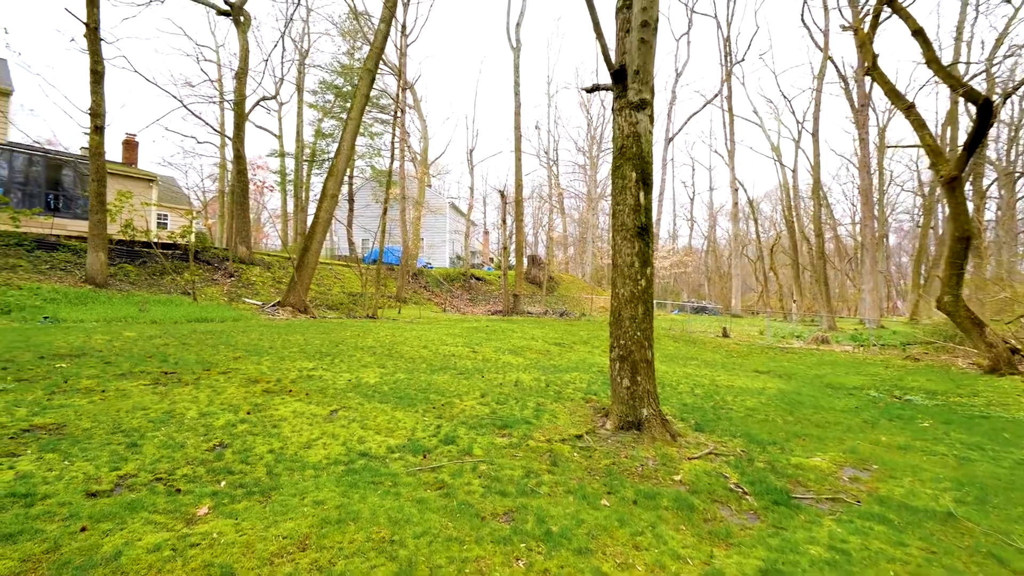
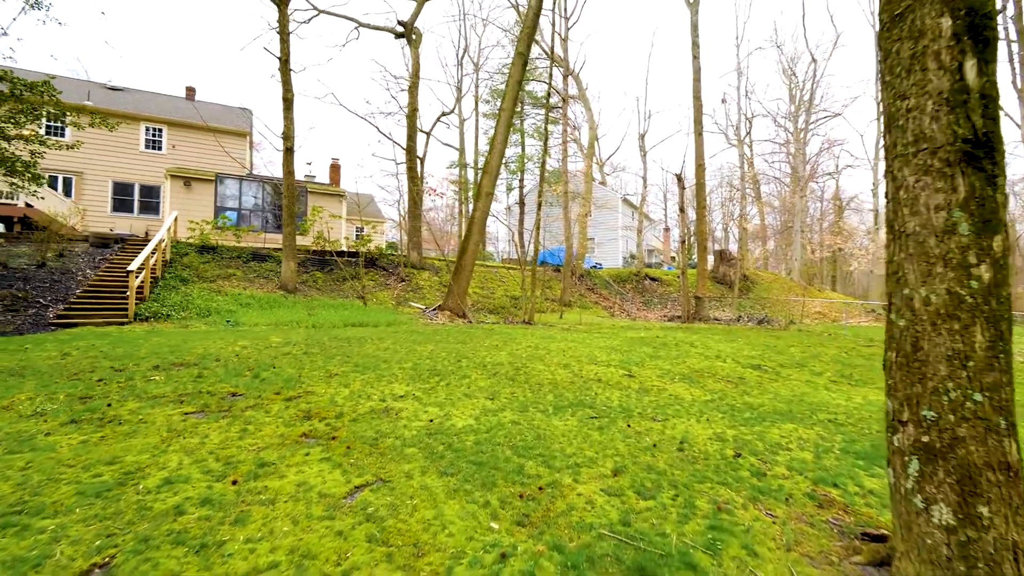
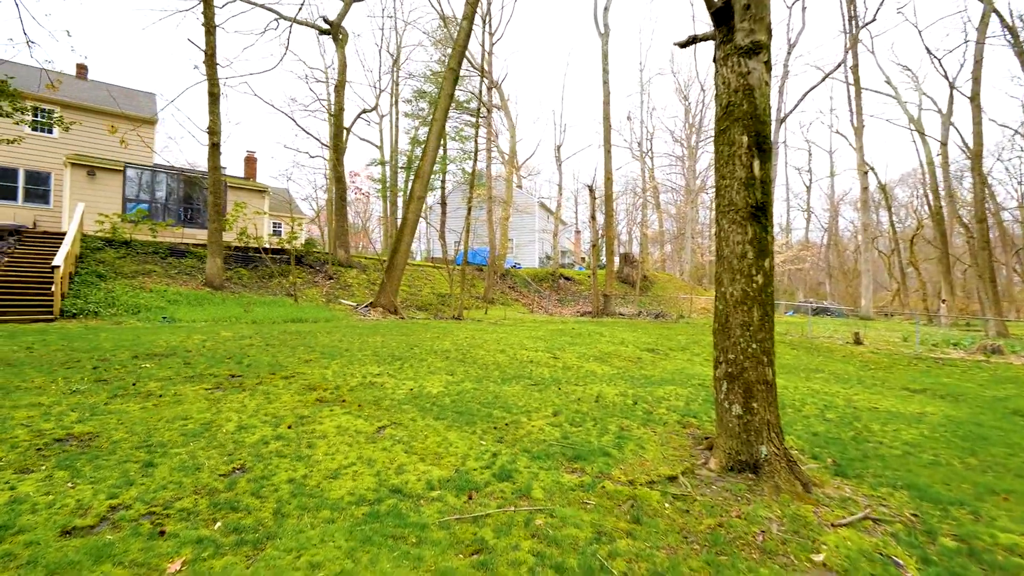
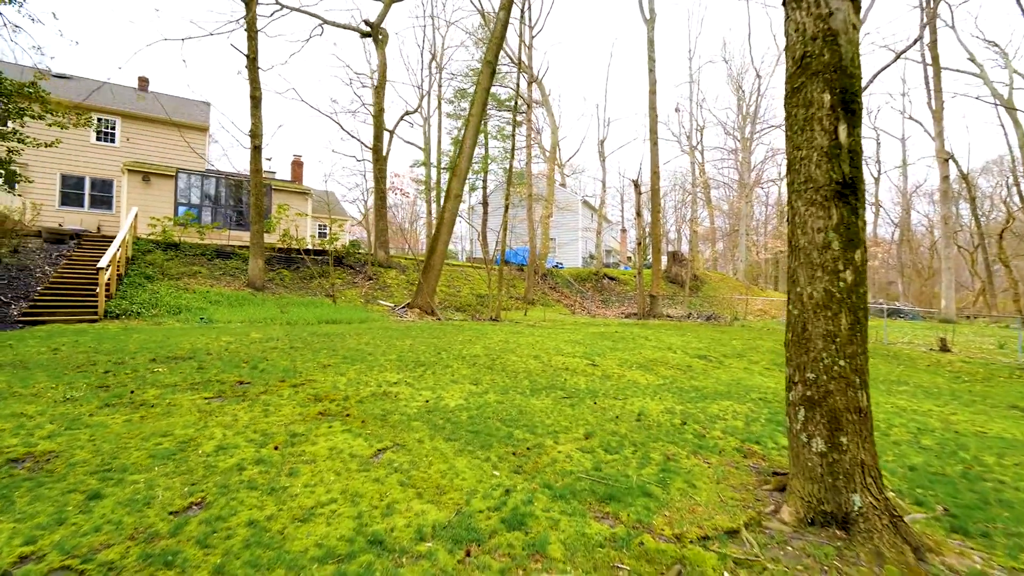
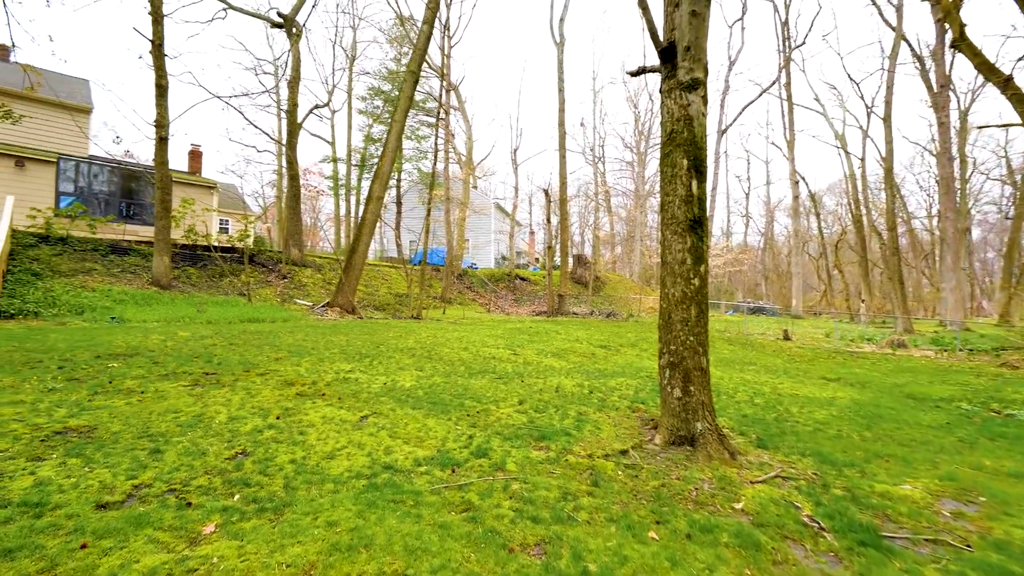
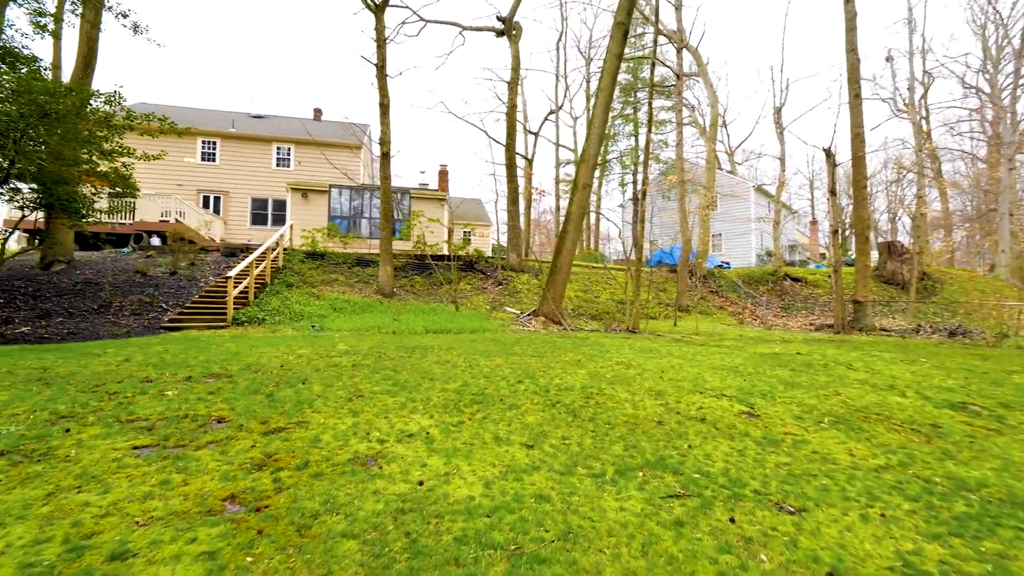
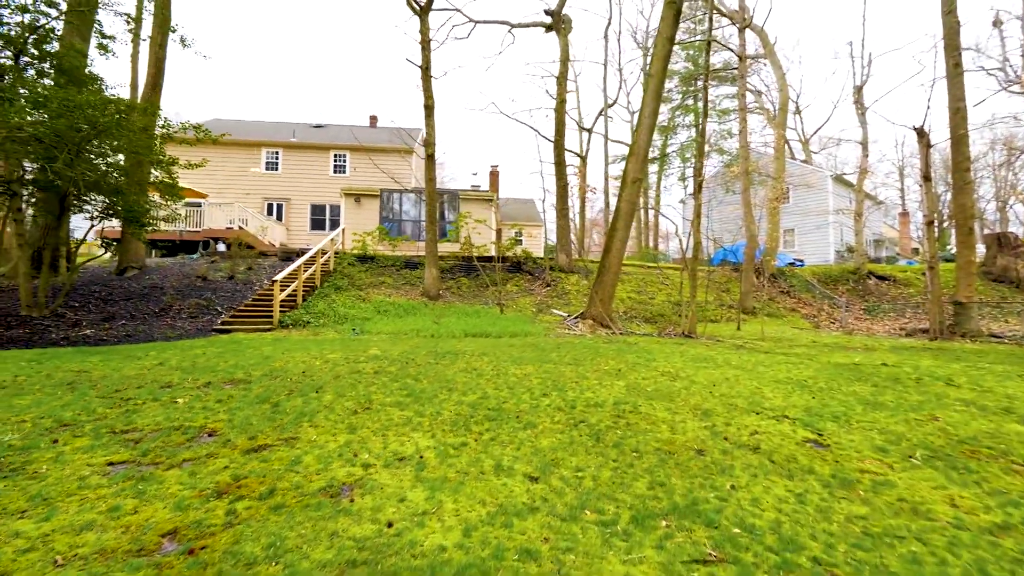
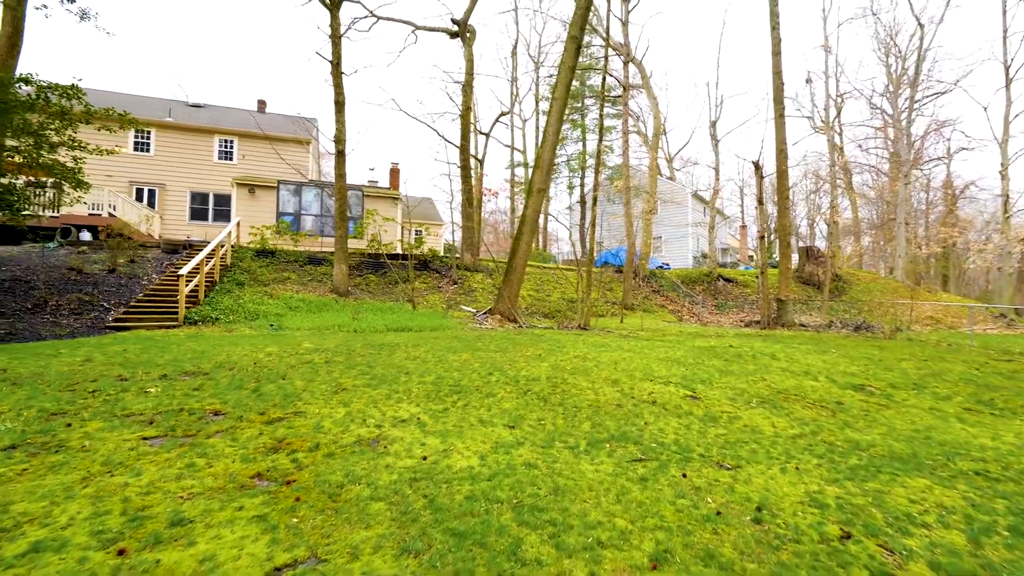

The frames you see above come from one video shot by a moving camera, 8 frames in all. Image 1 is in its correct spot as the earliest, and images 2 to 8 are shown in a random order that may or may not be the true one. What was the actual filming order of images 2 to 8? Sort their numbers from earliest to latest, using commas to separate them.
5, 3, 4, 2, 8, 6, 7
